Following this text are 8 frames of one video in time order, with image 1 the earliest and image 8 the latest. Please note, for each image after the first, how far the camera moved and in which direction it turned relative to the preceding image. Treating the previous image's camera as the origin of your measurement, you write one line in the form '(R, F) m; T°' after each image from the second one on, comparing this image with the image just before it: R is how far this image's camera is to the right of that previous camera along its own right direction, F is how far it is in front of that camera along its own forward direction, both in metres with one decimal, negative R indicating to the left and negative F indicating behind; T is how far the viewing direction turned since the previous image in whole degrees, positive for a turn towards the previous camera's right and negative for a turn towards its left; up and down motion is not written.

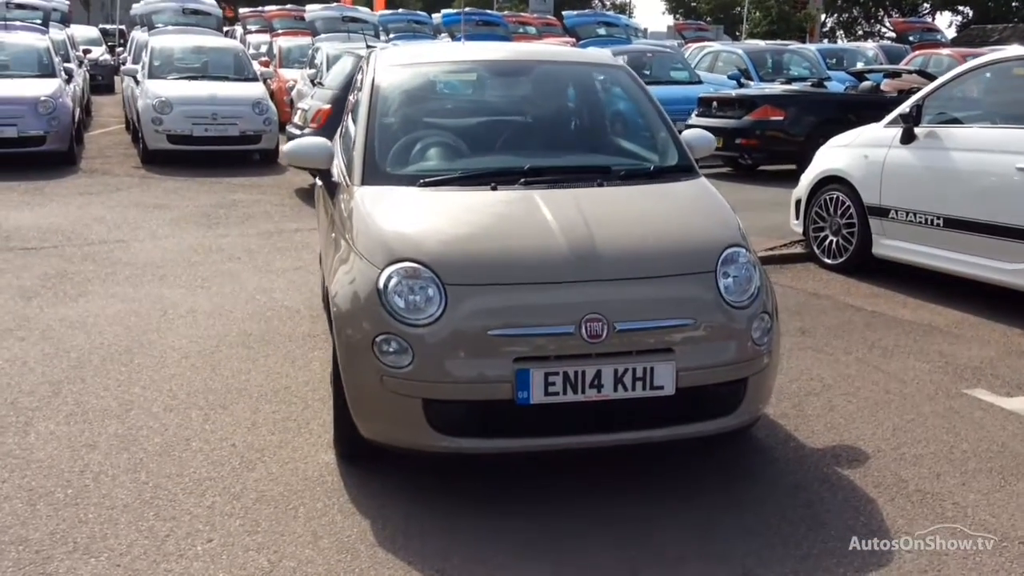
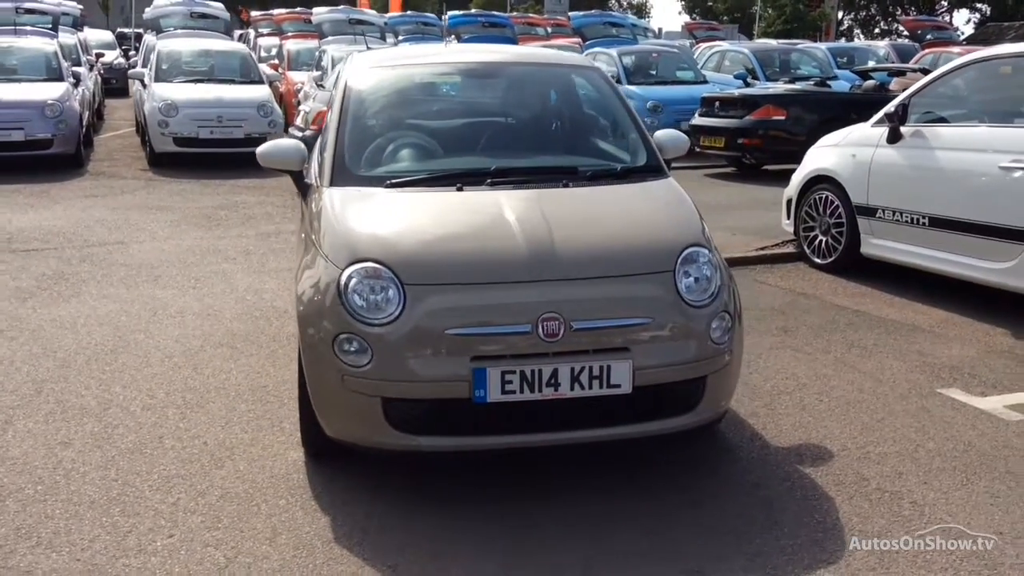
(+0.3, 0.0) m; -1°
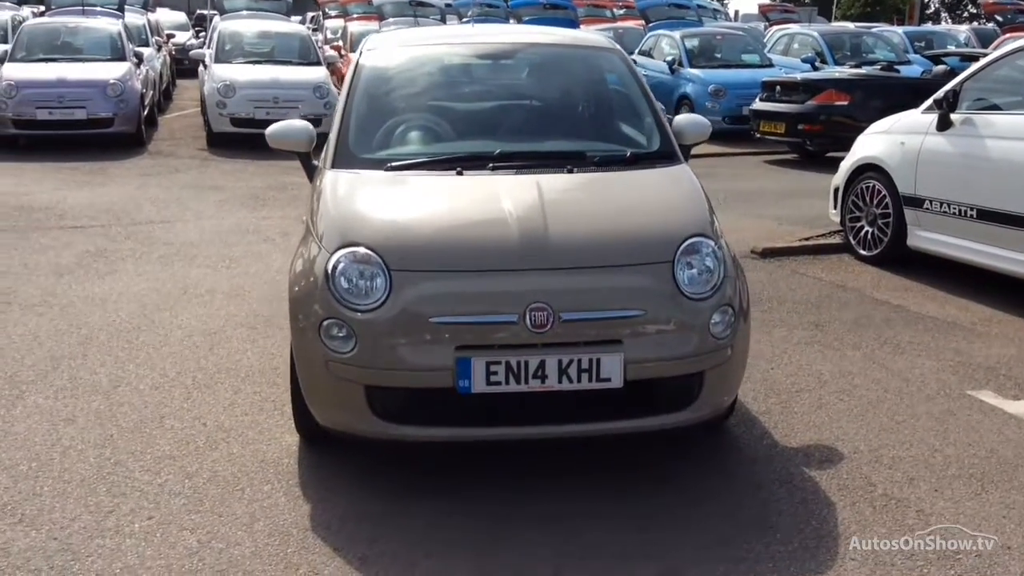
(+0.4, +0.1) m; -4°
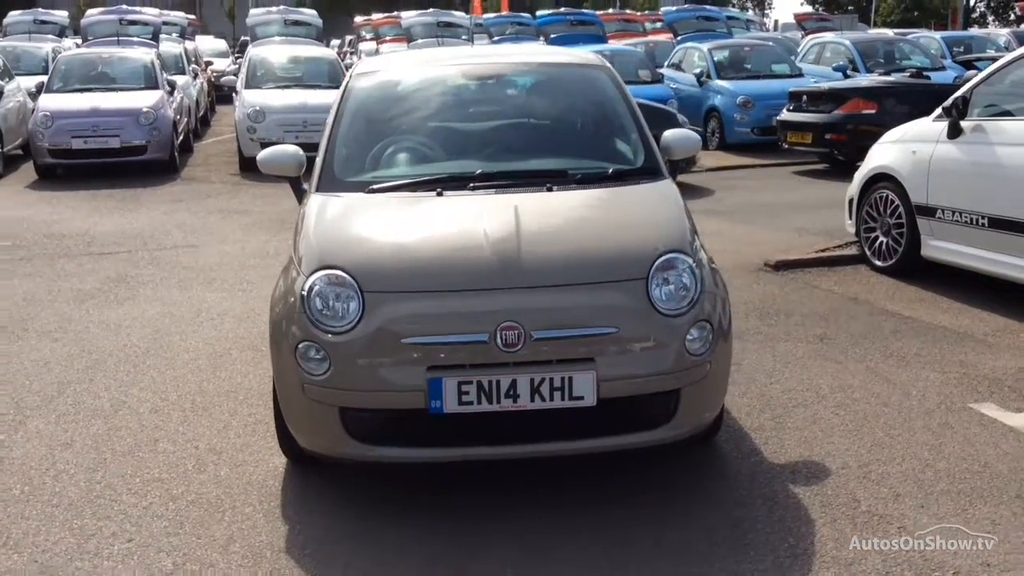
(+0.3, 0.0) m; -3°
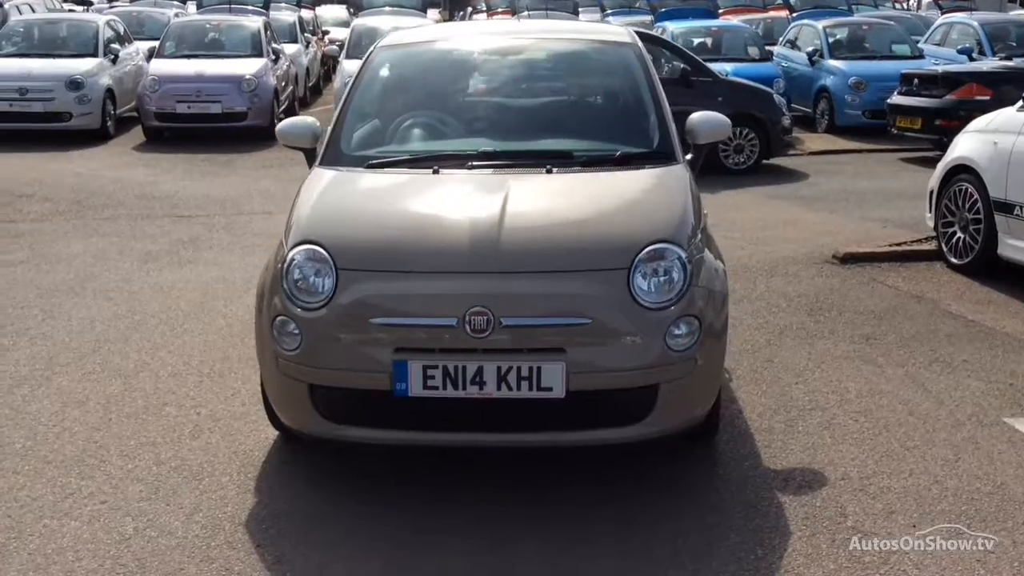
(+0.6, +0.2) m; -7°
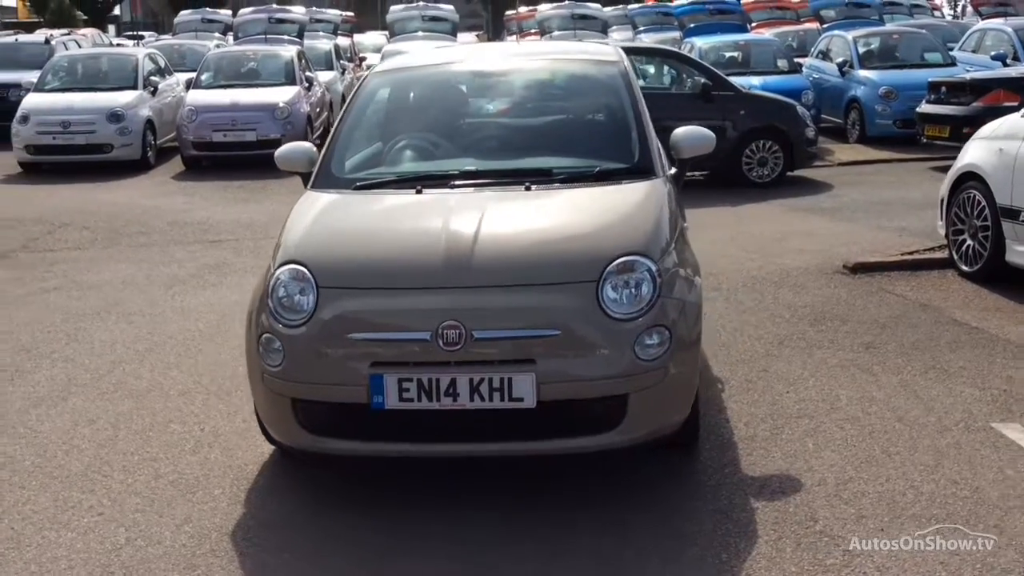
(+0.3, -0.1) m; -3°
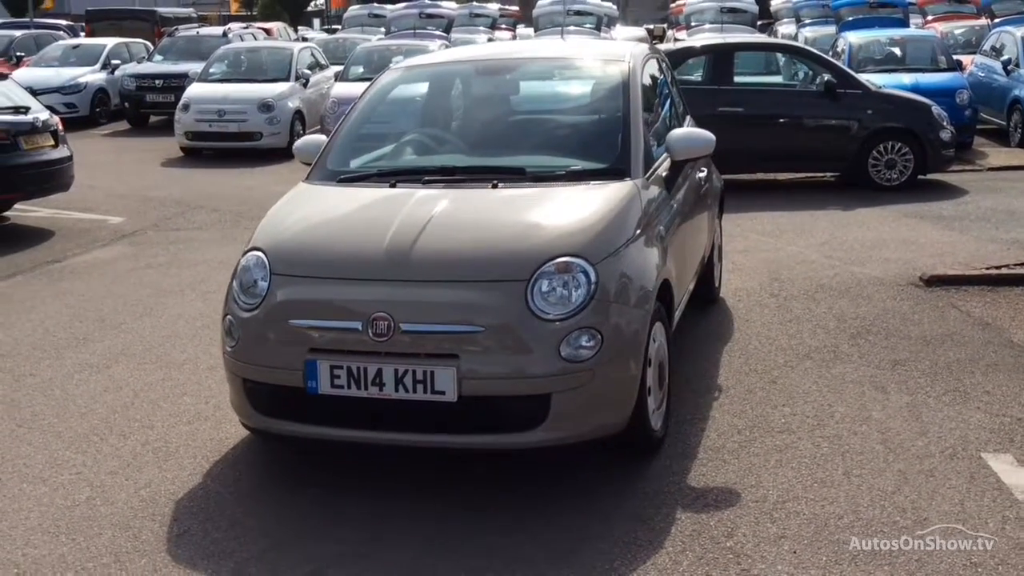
(+1.1, +0.1) m; -11°
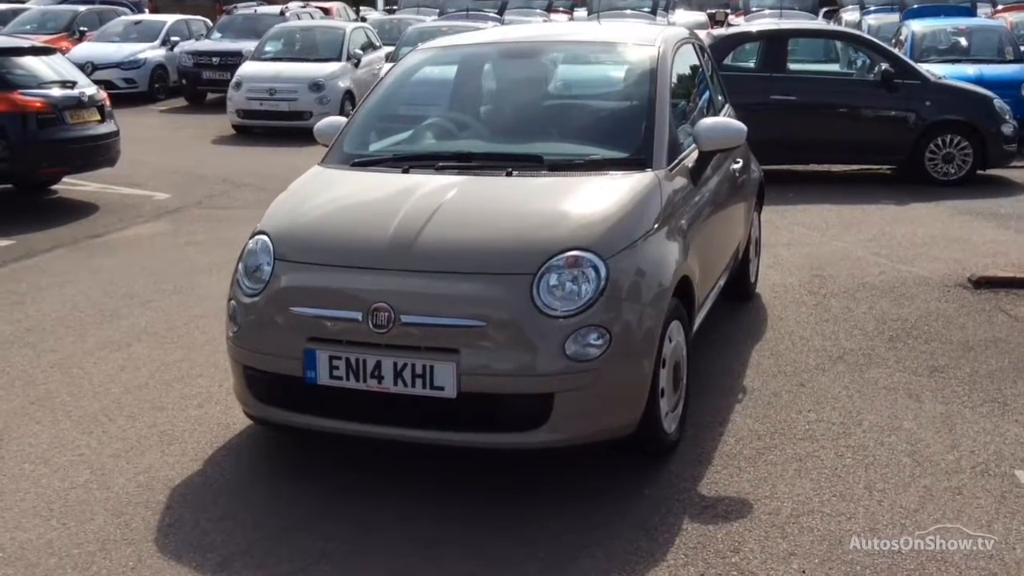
(+0.2, +0.2) m; -3°
